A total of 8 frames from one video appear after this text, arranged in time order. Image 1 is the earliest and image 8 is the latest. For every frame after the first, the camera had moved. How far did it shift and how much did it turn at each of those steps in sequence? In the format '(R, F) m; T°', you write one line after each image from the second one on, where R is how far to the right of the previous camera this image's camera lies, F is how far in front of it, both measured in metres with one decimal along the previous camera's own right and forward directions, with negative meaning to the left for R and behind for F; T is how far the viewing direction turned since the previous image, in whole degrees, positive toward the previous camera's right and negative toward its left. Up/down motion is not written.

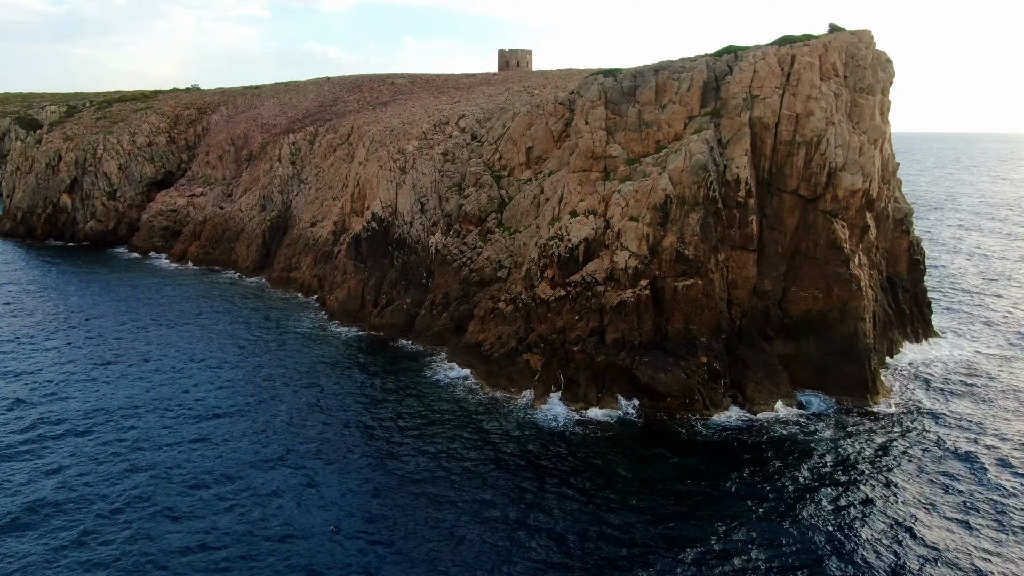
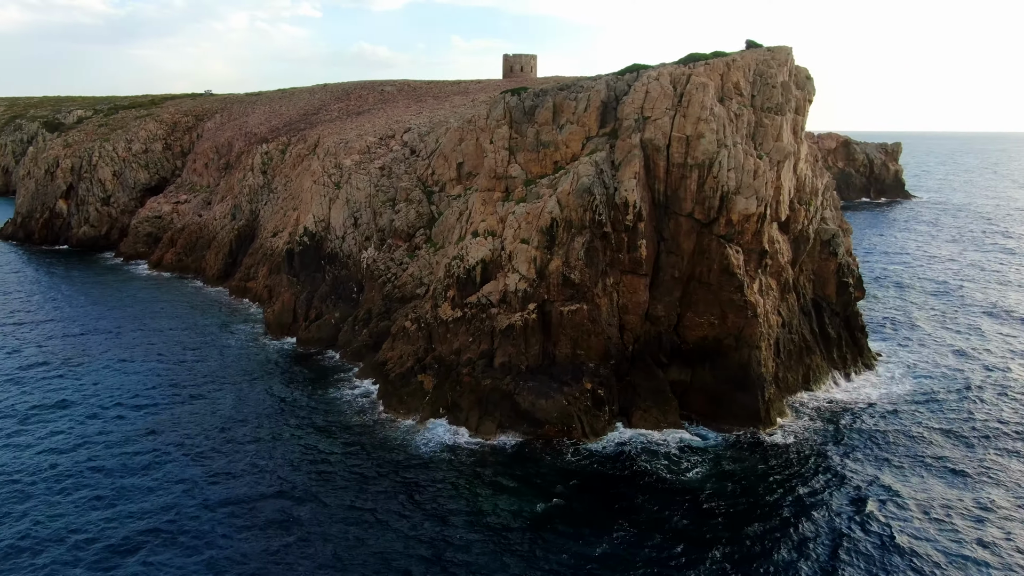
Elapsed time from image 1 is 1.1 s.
(+6.3, +0.4) m; -4°
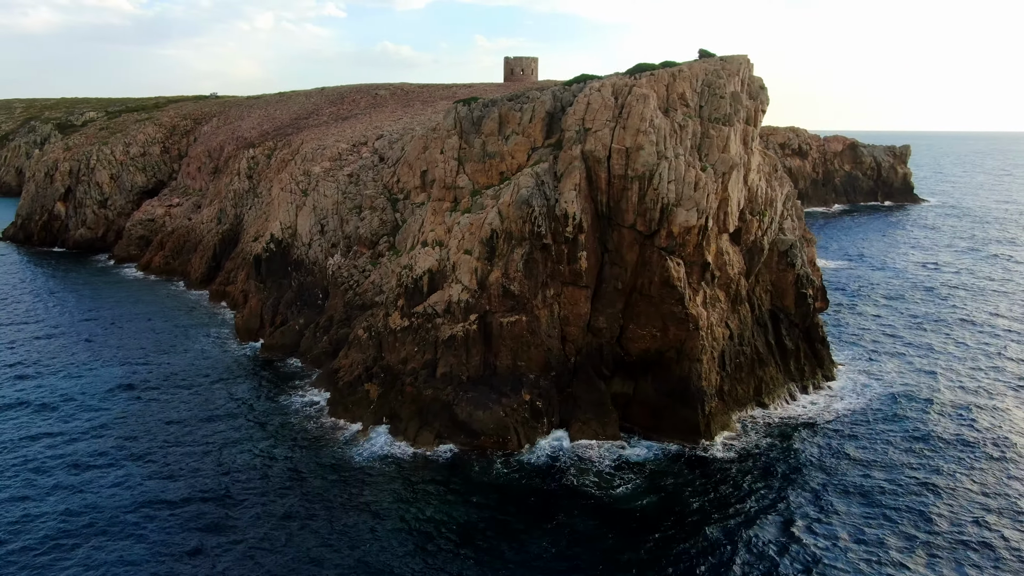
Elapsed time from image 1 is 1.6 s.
(+3.2, 0.0) m; -2°
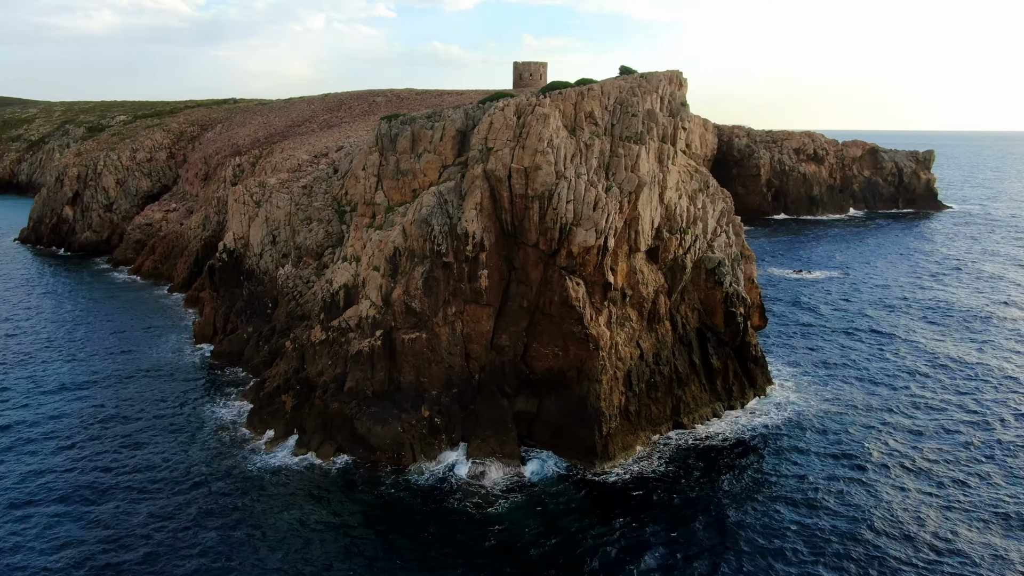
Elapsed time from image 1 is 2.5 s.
(+5.6, -0.1) m; -3°
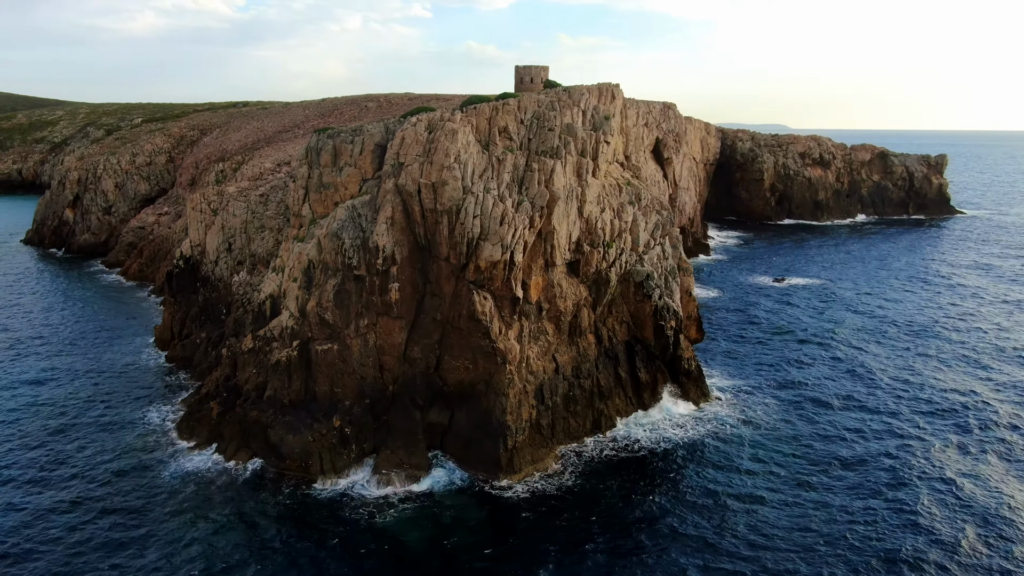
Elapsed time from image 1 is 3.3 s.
(+4.8, -0.2) m; -3°
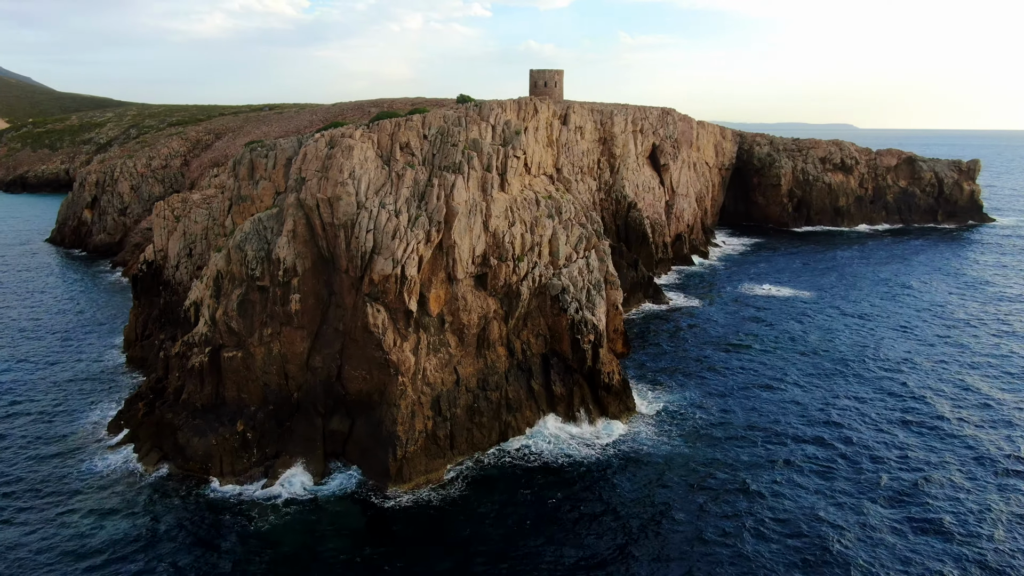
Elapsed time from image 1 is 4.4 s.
(+6.4, -0.2) m; -4°
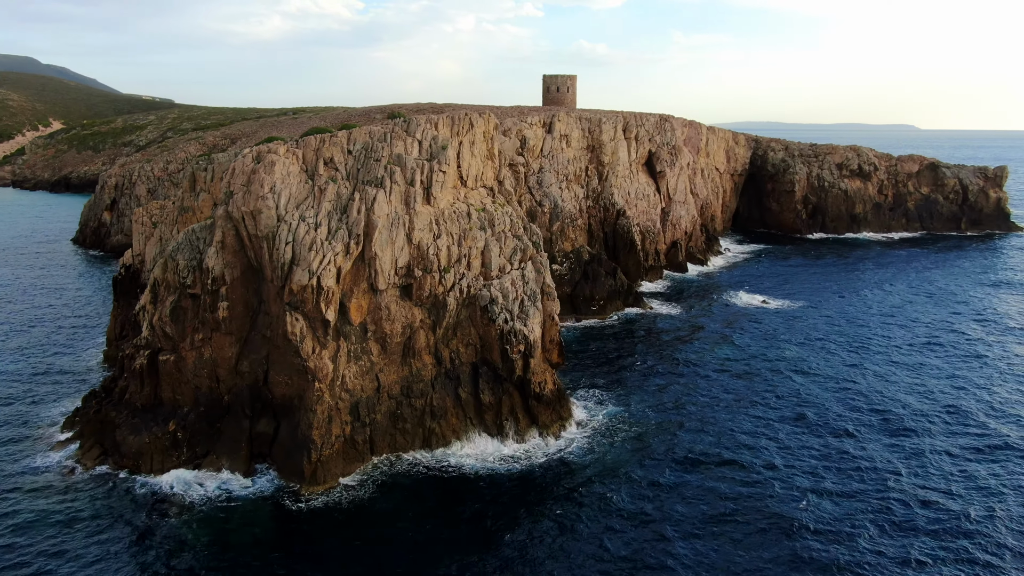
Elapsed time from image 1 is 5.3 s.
(+5.6, -0.7) m; -4°
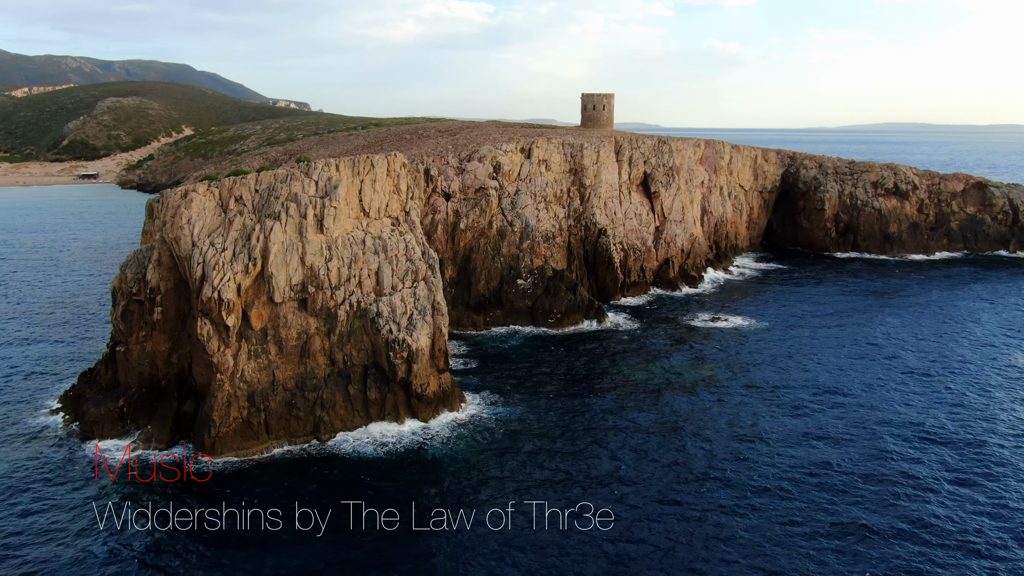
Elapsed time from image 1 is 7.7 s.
(+13.1, -5.3) m; -9°
